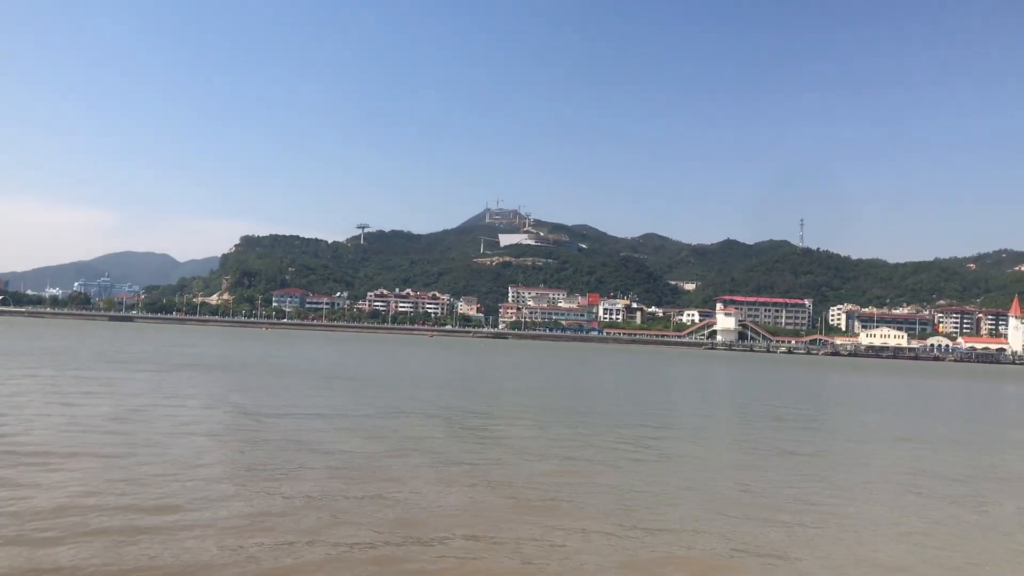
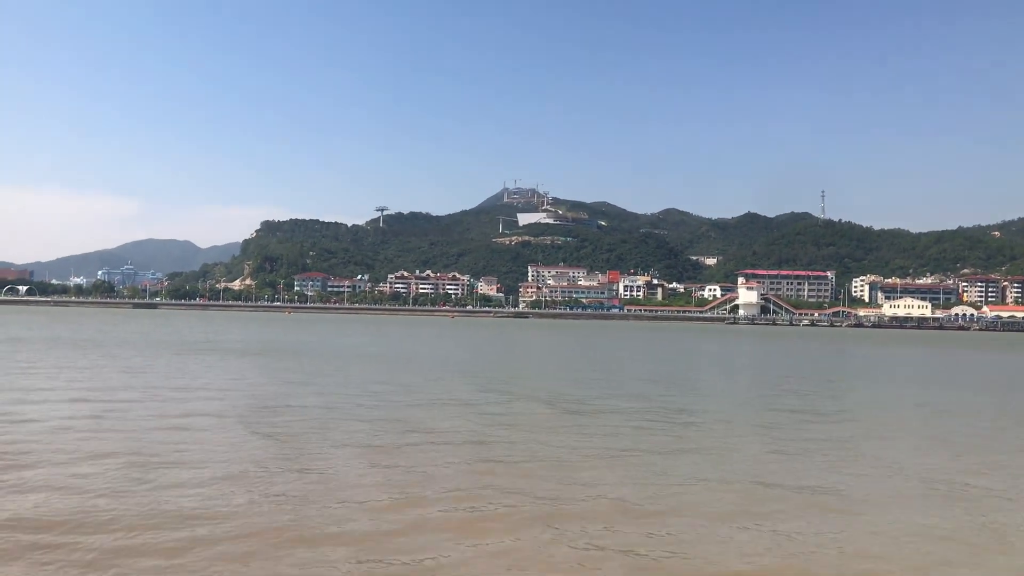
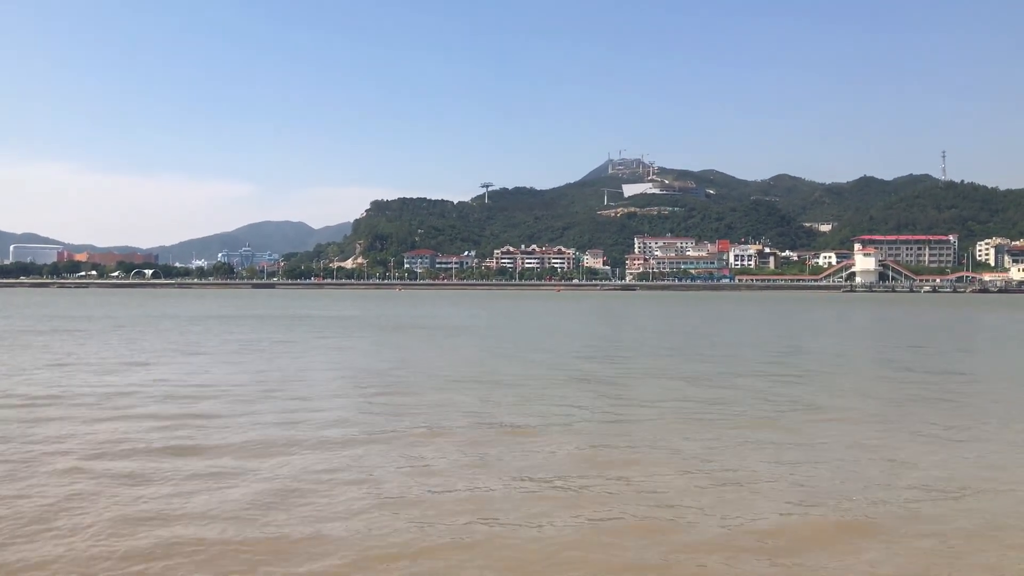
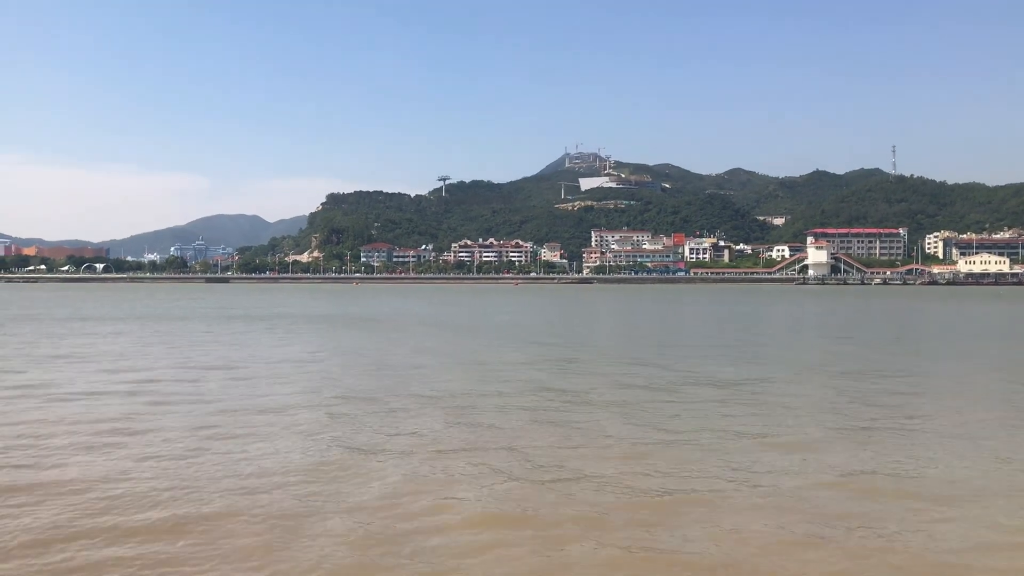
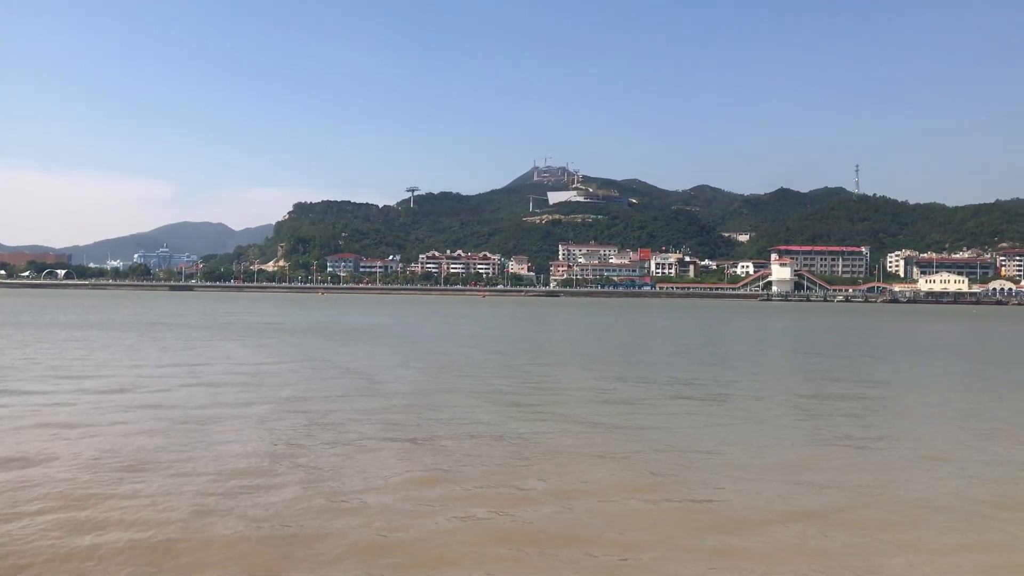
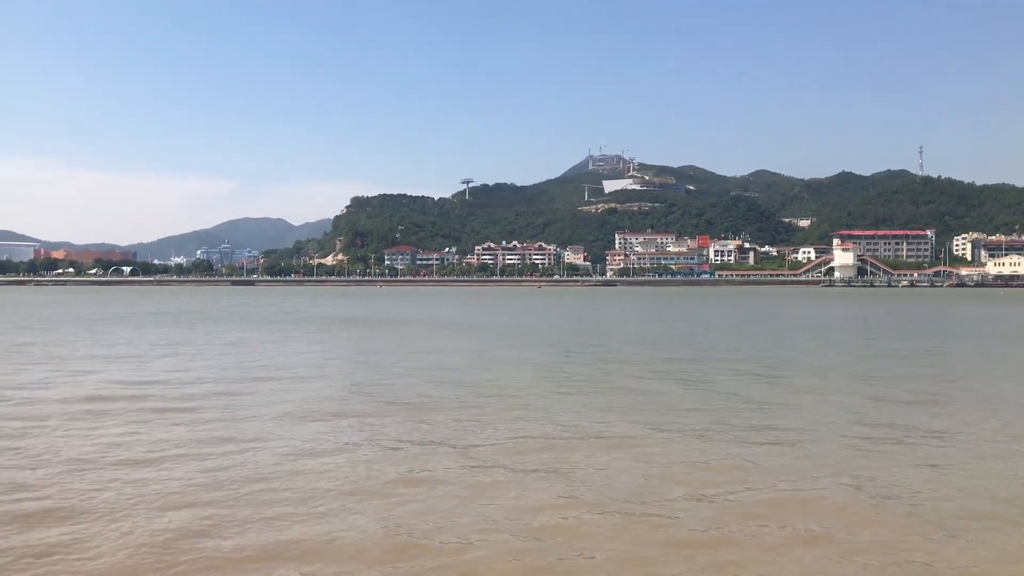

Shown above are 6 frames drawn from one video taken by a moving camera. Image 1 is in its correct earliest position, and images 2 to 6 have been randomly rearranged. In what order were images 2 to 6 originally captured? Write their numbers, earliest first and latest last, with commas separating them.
2, 5, 4, 6, 3
